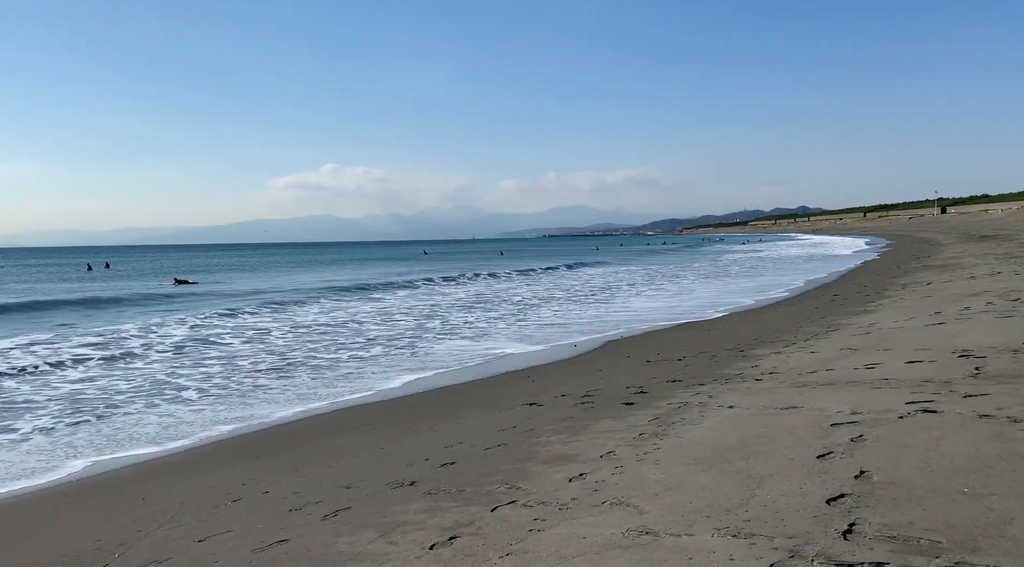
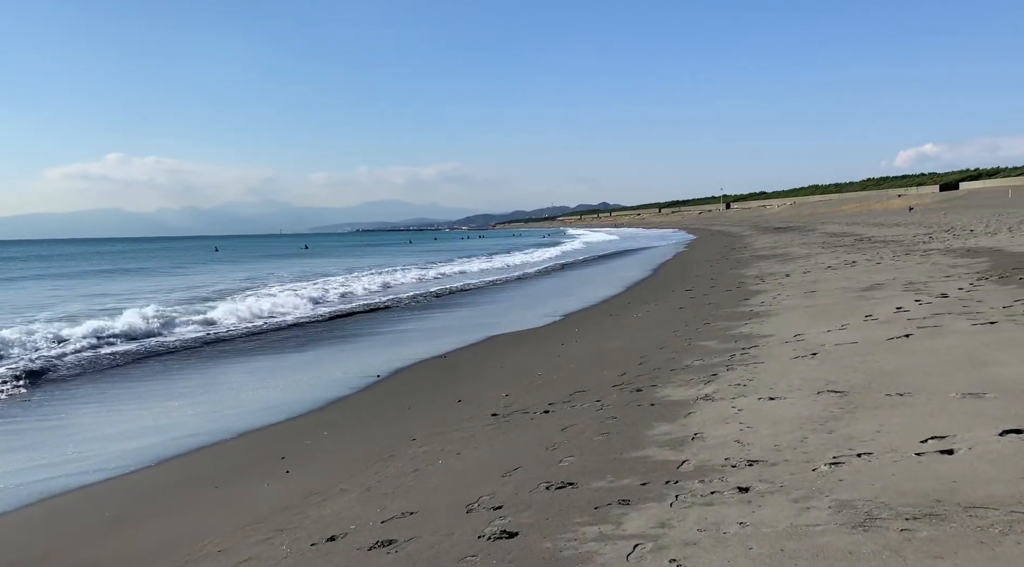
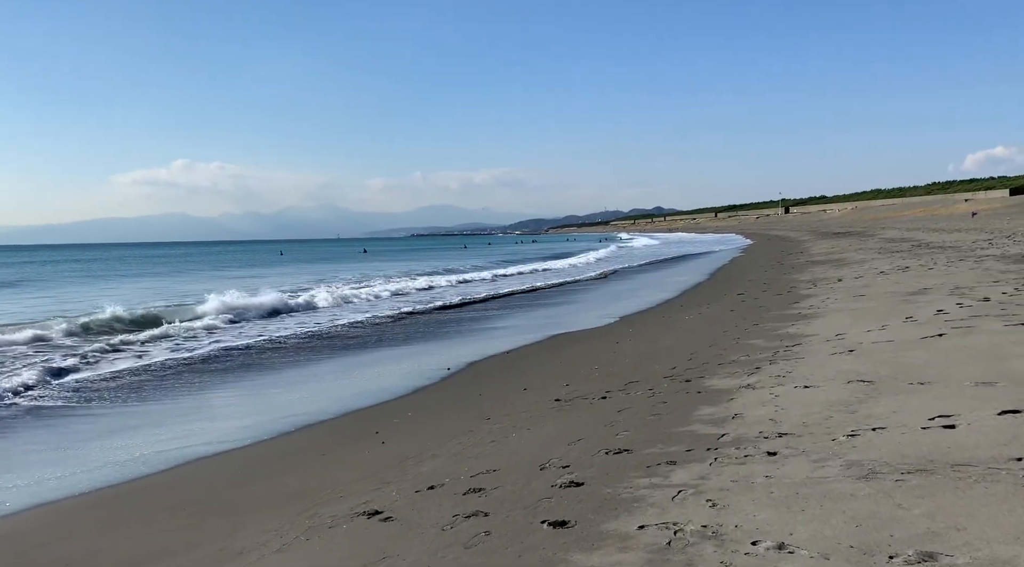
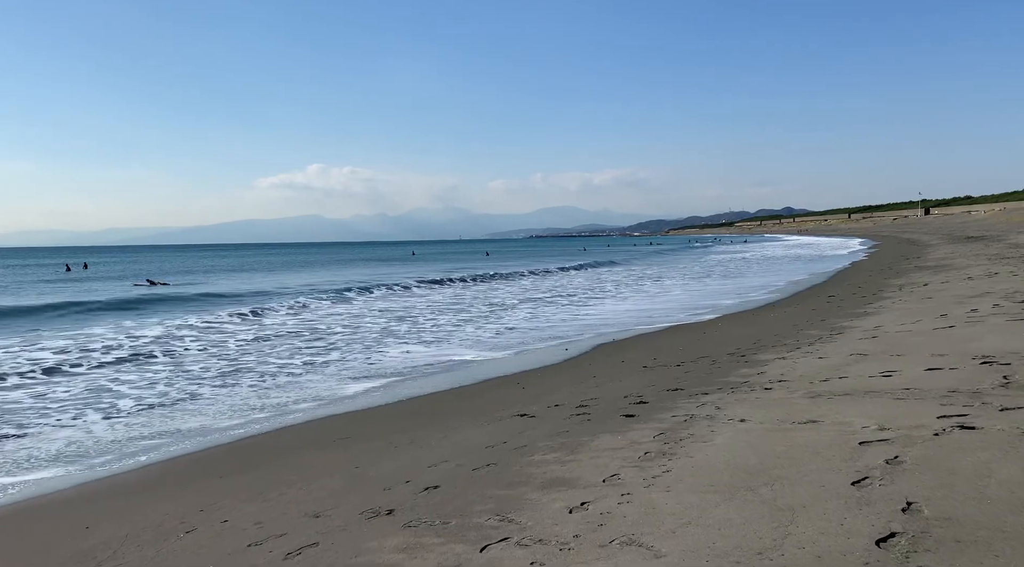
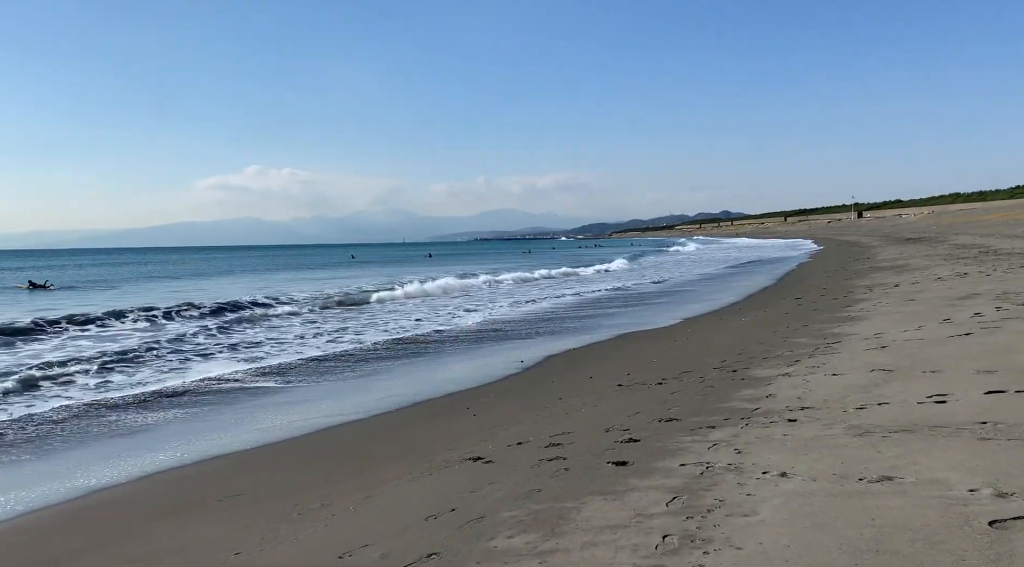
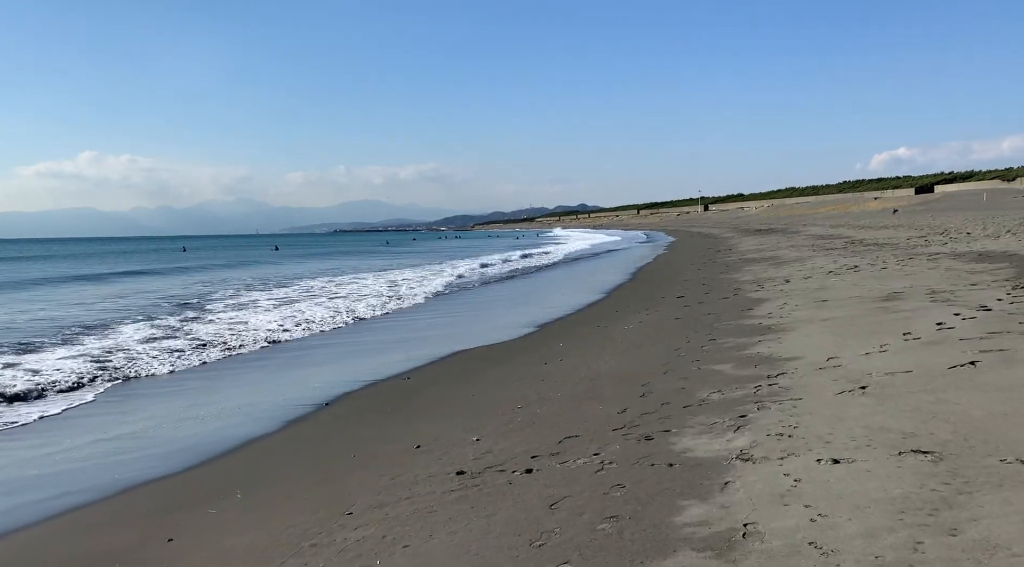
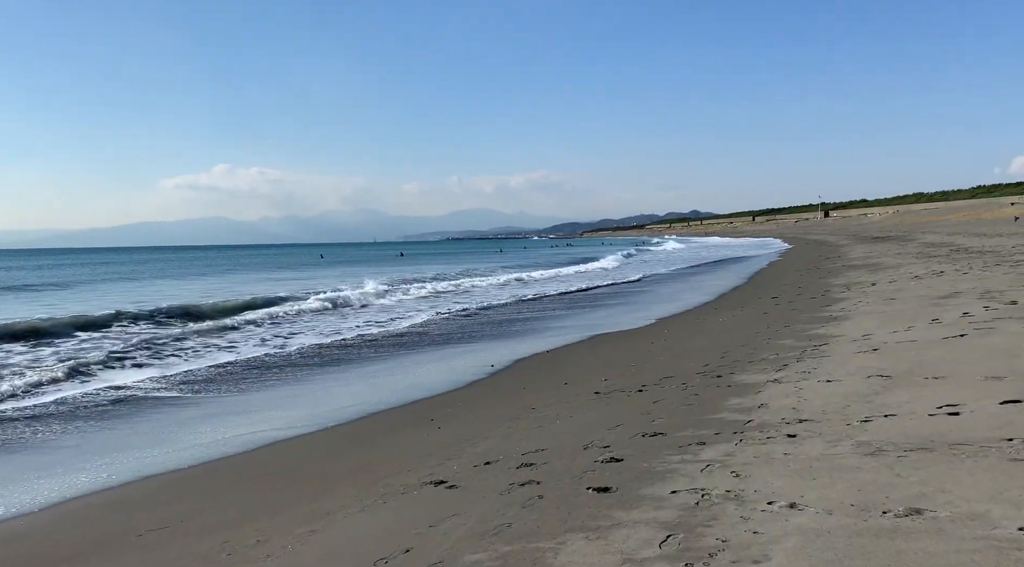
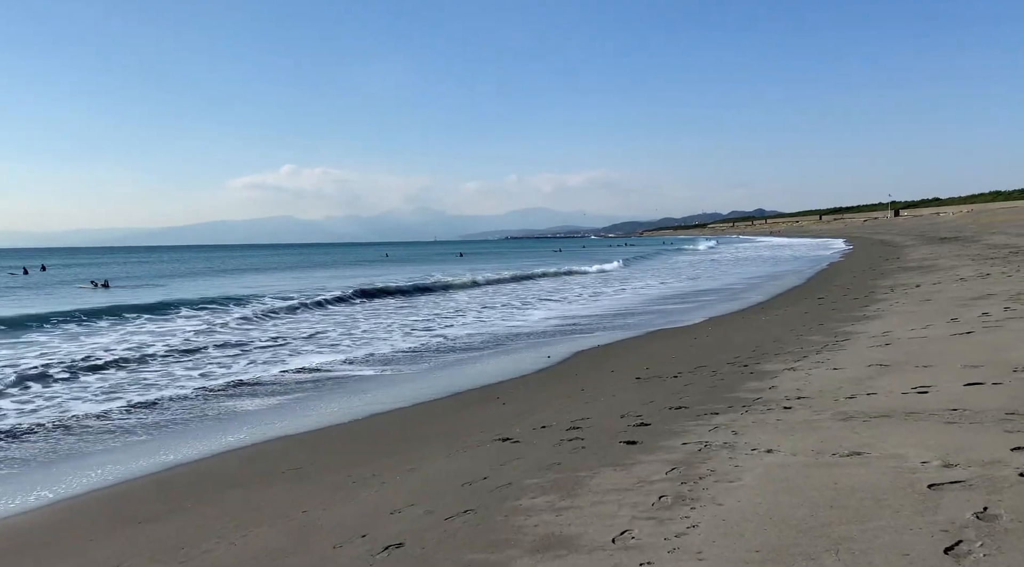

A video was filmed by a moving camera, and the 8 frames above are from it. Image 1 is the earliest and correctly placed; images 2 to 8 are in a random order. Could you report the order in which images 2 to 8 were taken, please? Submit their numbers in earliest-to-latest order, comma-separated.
4, 8, 5, 7, 3, 2, 6
